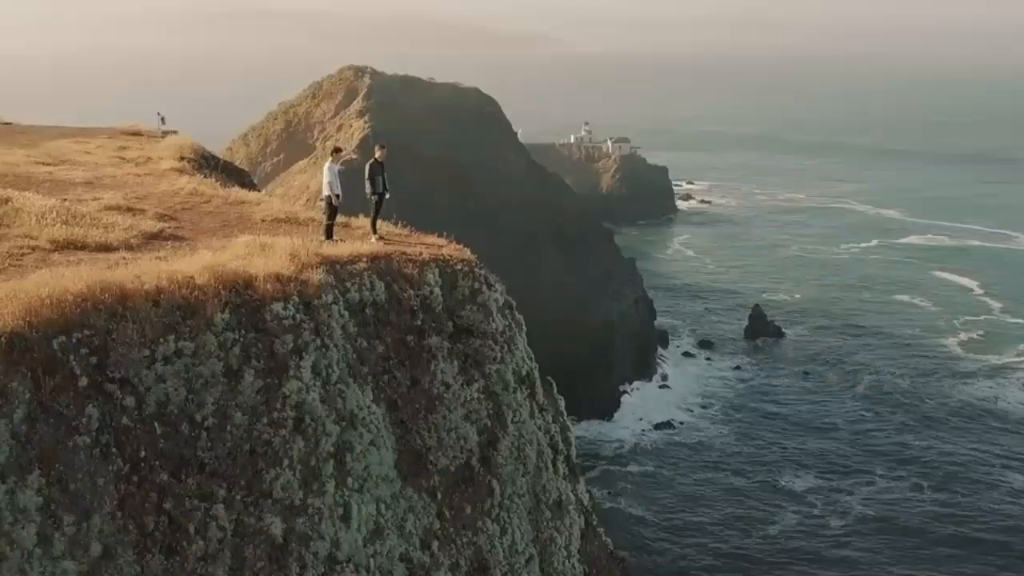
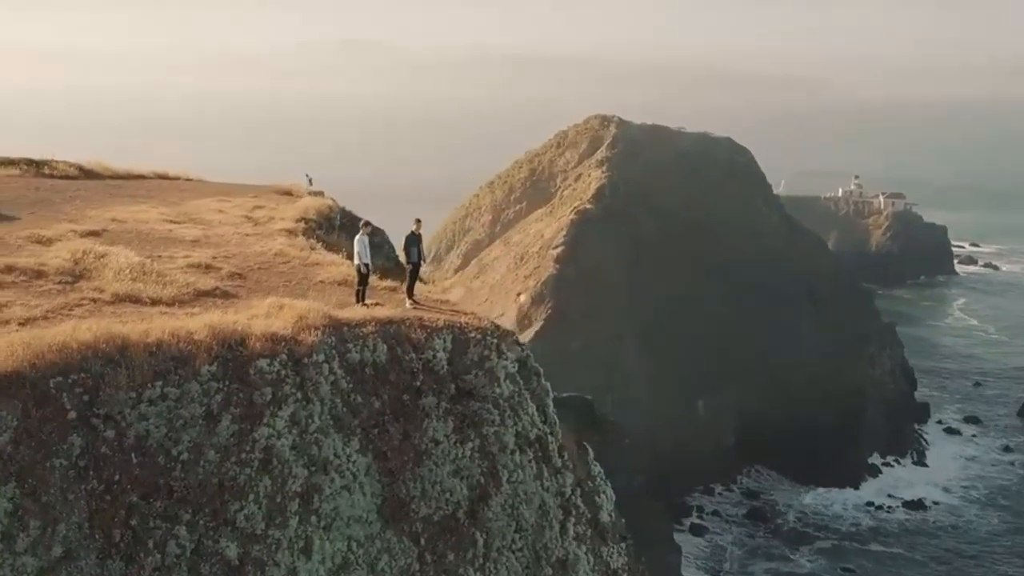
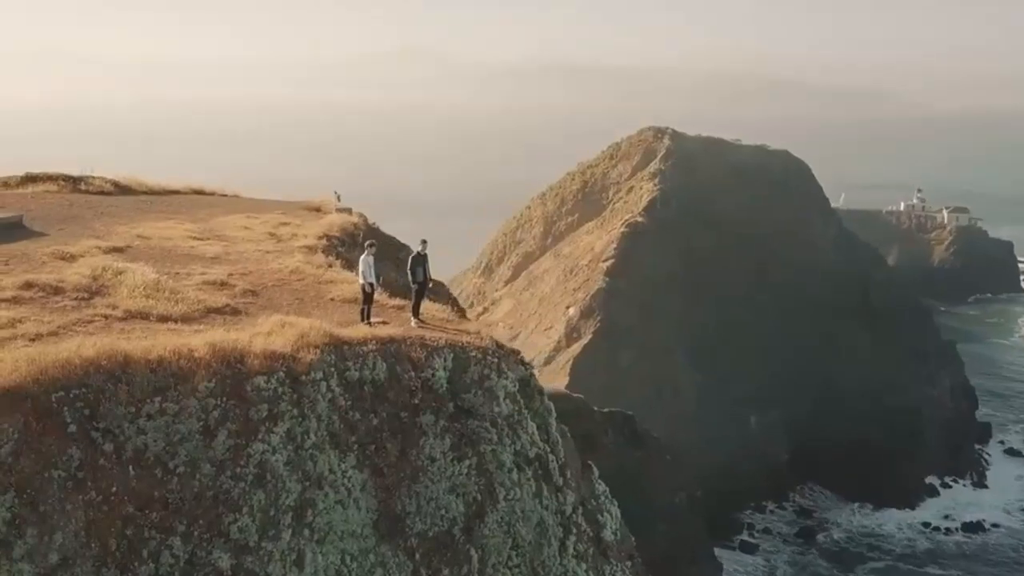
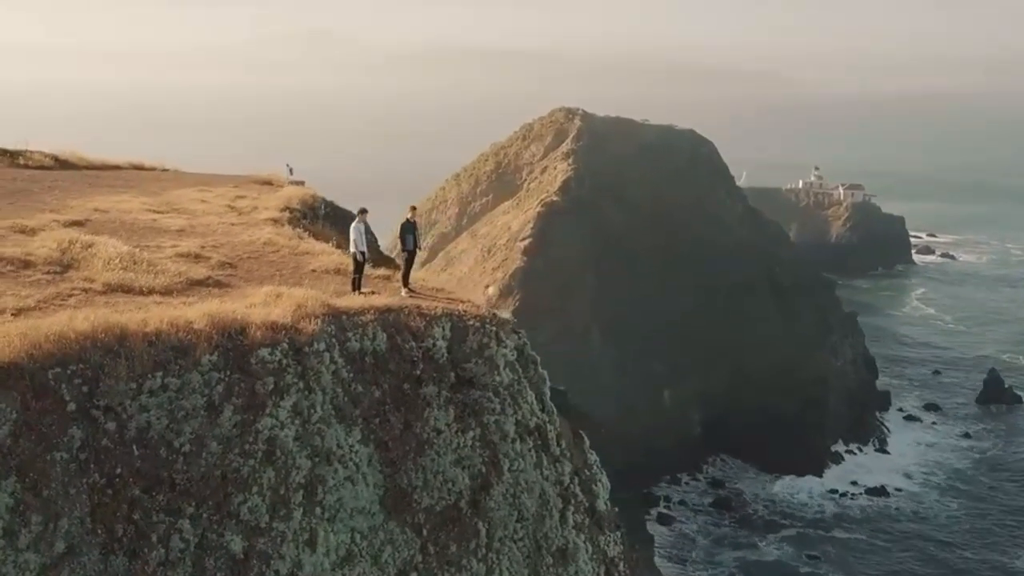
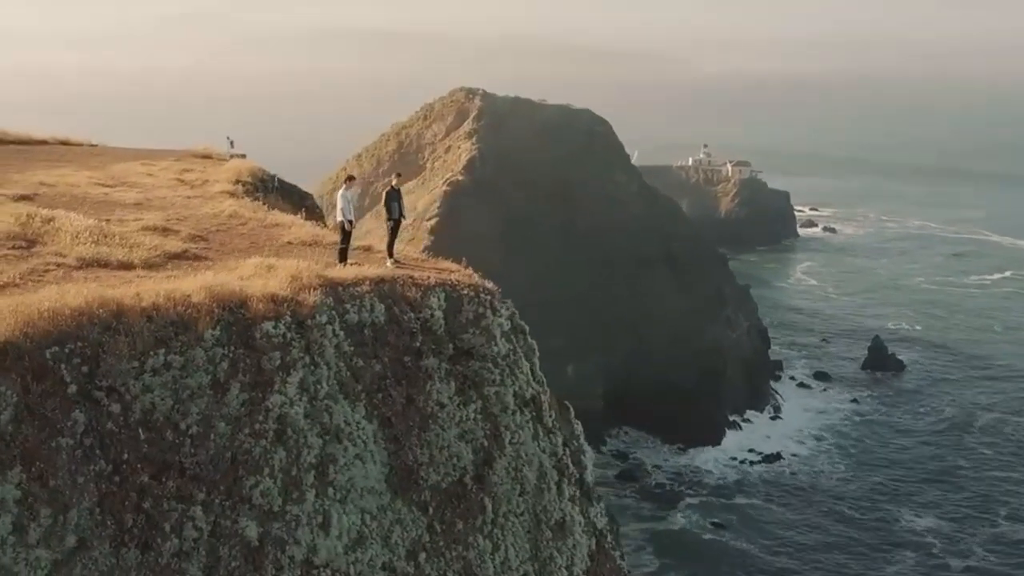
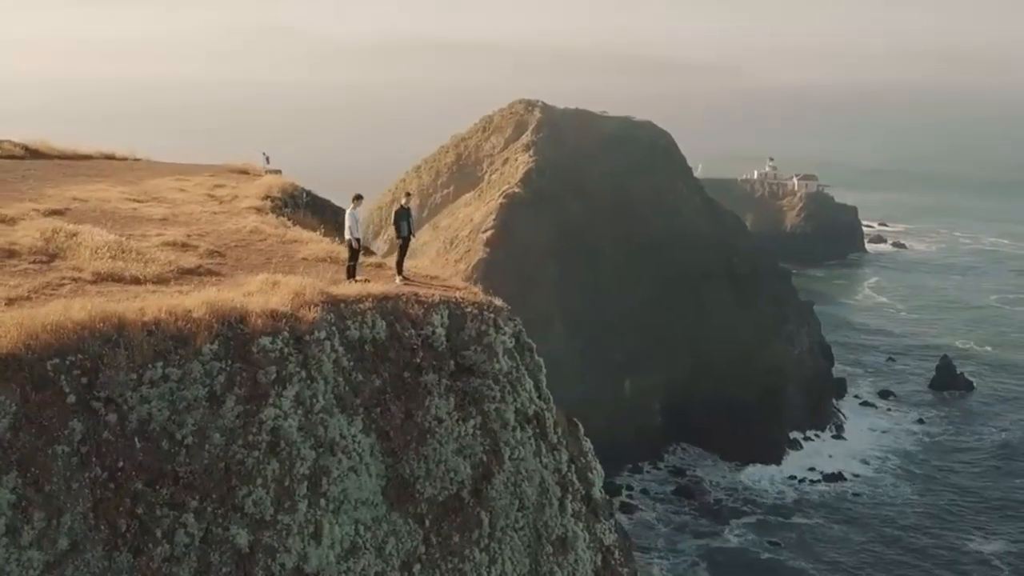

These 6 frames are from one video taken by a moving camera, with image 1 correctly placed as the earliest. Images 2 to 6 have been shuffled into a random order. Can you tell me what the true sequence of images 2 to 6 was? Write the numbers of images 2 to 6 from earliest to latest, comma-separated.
5, 6, 4, 2, 3
